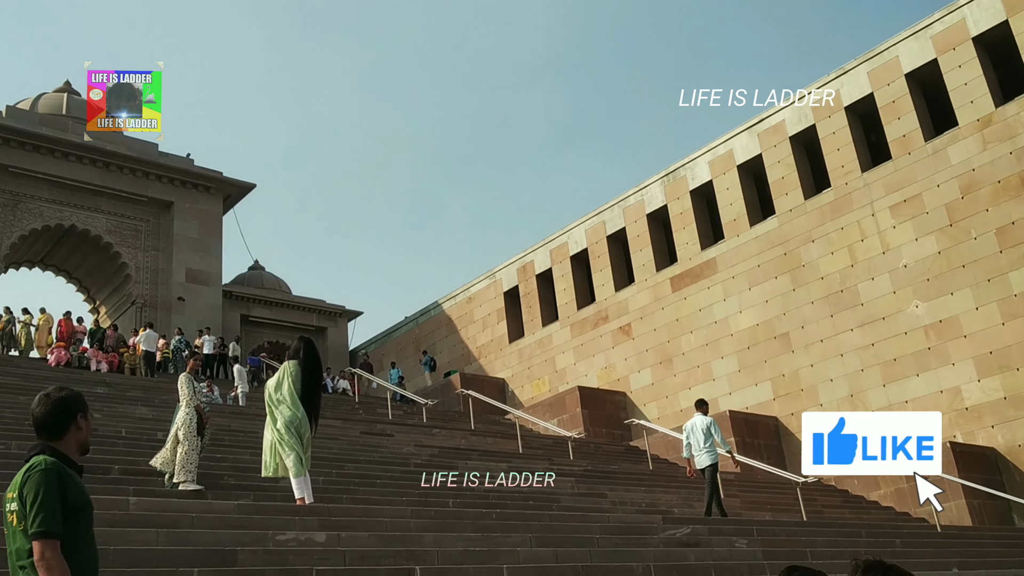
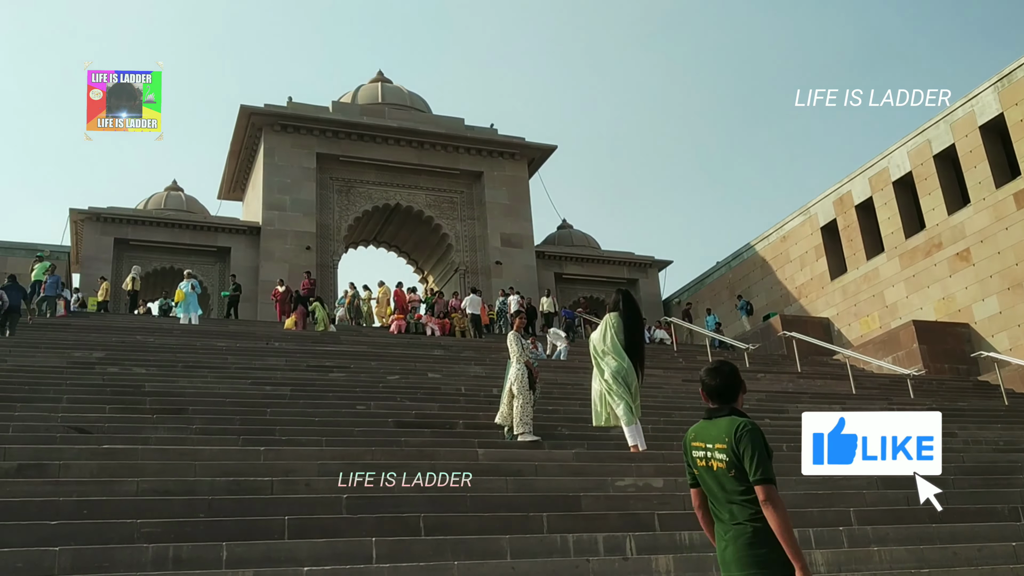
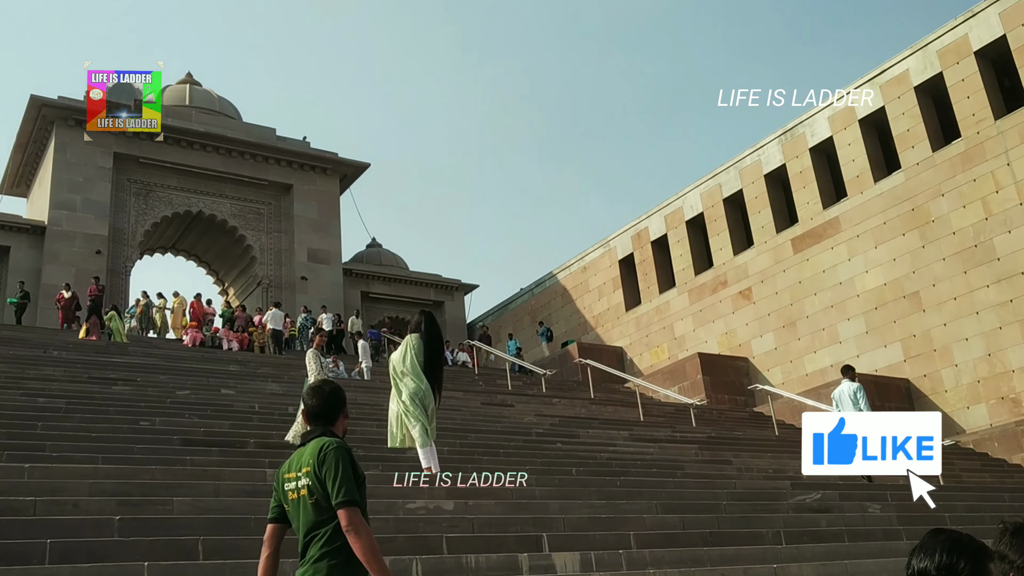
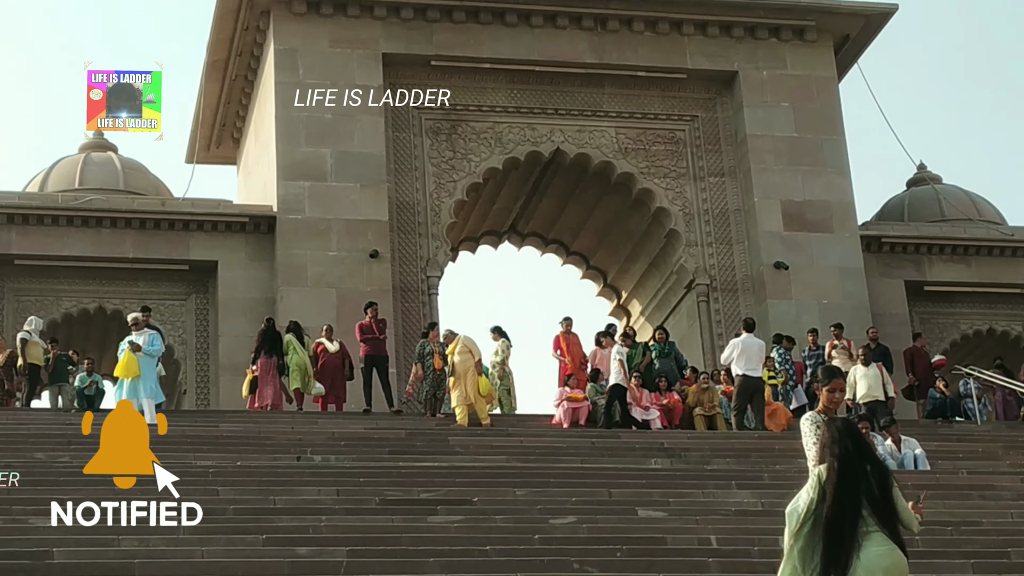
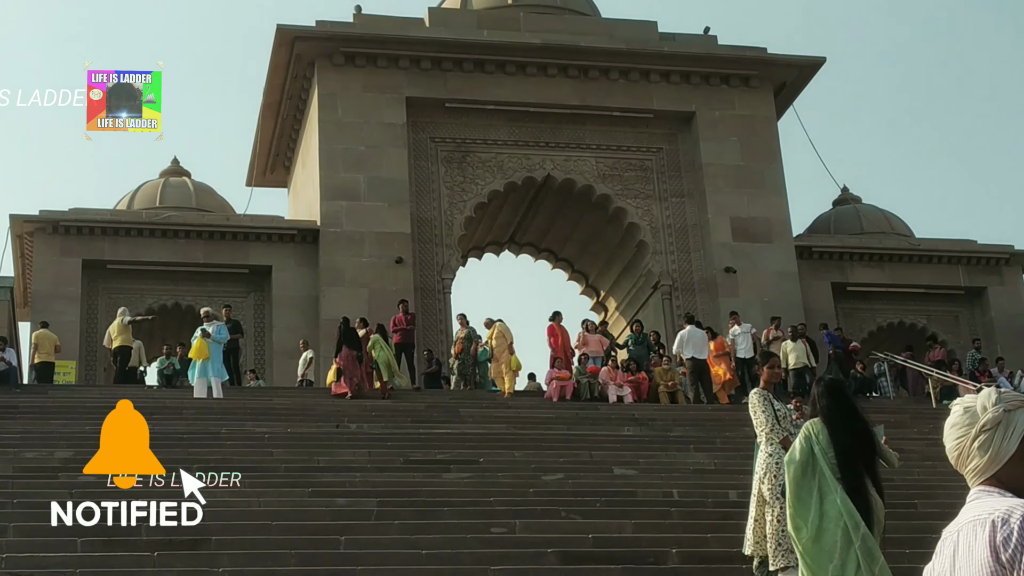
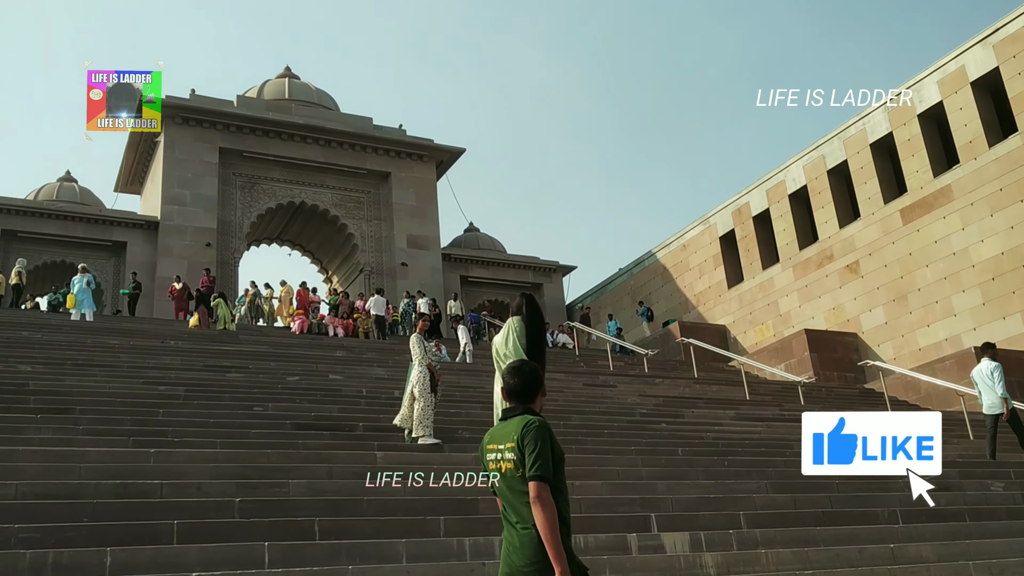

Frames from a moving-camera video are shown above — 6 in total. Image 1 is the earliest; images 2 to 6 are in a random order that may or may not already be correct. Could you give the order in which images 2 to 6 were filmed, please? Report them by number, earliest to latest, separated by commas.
3, 6, 2, 5, 4
